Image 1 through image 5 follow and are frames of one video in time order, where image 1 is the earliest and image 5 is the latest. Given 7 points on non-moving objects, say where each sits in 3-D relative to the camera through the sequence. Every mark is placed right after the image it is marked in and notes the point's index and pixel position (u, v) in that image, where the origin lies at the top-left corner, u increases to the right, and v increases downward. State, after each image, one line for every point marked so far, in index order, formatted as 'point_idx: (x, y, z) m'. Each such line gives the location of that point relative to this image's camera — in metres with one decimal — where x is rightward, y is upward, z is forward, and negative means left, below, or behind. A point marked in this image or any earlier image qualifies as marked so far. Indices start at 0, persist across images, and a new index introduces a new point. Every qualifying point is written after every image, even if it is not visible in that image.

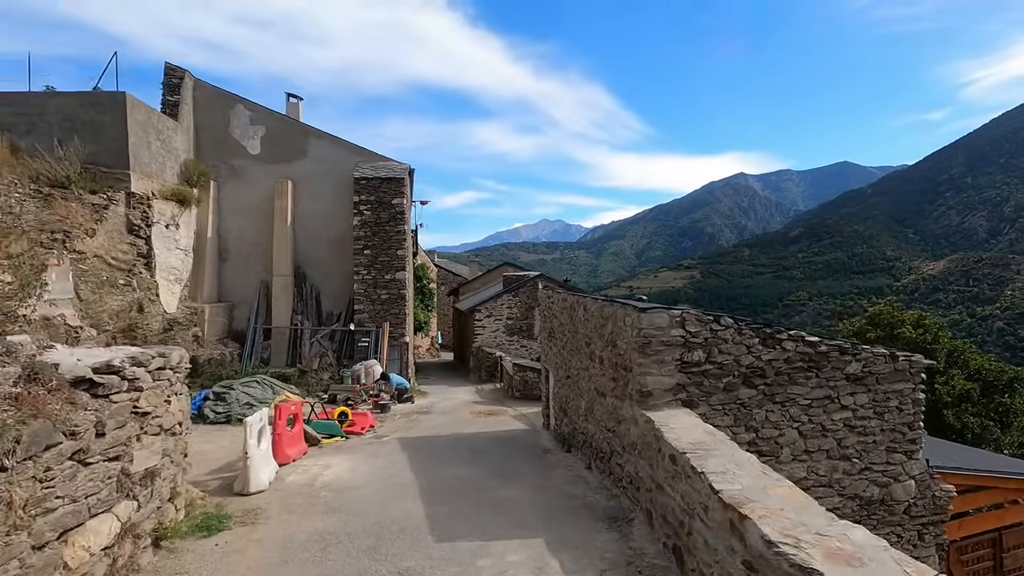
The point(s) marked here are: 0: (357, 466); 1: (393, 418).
0: (-1.8, -2.1, +6.3) m
1: (-2.4, -2.6, +10.6) m
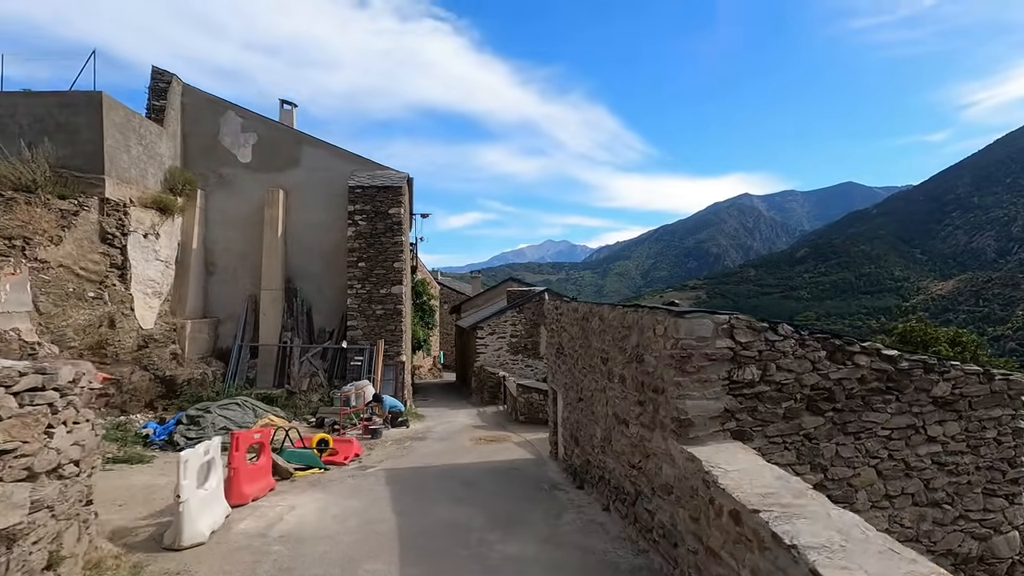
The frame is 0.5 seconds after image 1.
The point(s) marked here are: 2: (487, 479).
0: (-1.8, -2.2, +5.3) m
1: (-2.3, -2.8, +9.5) m
2: (-0.3, -2.5, +7.0) m
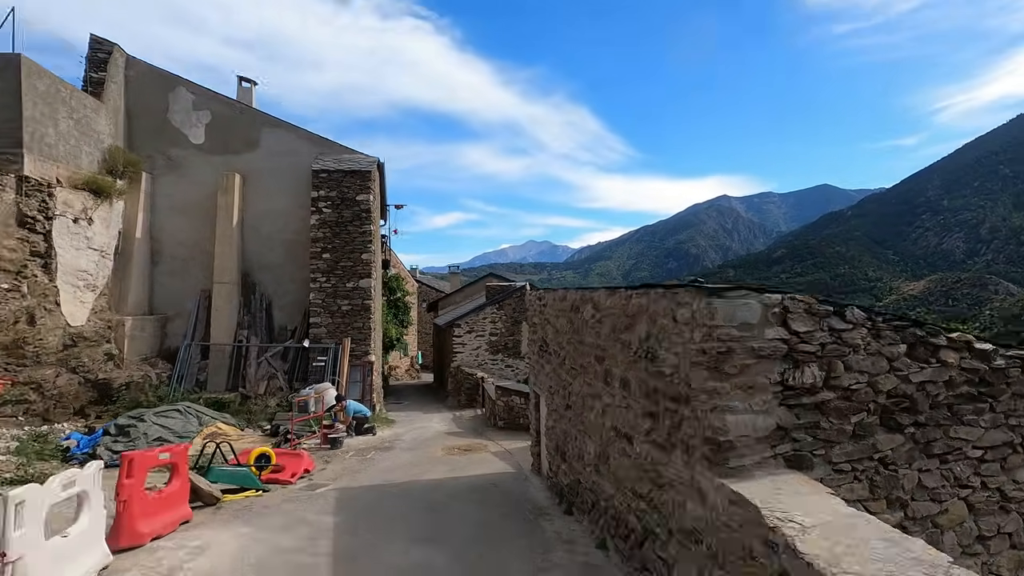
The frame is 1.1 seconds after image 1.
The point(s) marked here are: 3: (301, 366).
0: (-2.0, -2.0, +4.2) m
1: (-2.7, -2.6, +8.4) m
2: (-0.6, -2.4, +6.0) m
3: (-4.9, -1.8, +12.6) m
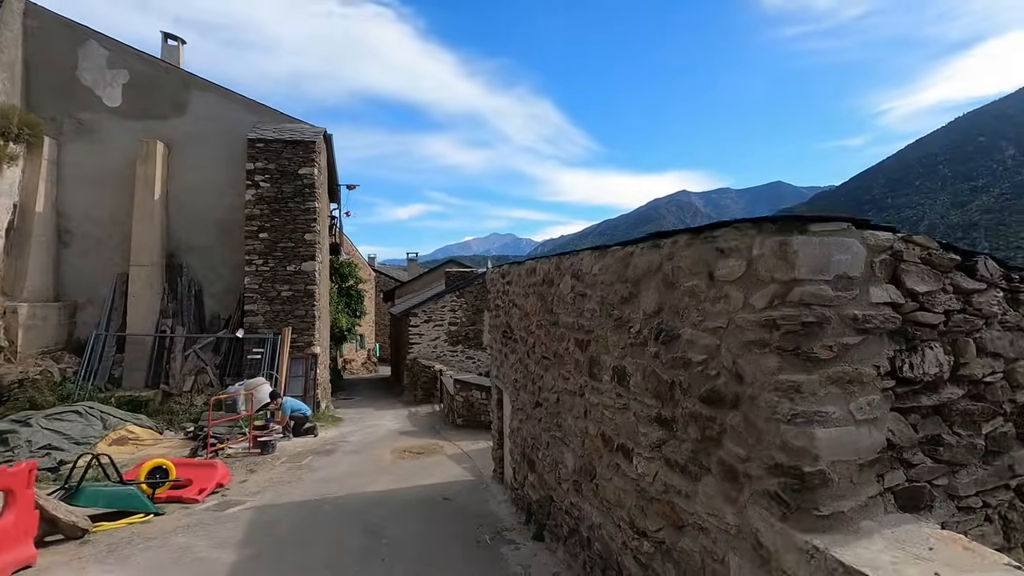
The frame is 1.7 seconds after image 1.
0: (-2.3, -1.8, +3.0) m
1: (-3.2, -2.4, +7.1) m
2: (-1.0, -2.1, +4.9) m
3: (-5.8, -1.5, +11.2) m
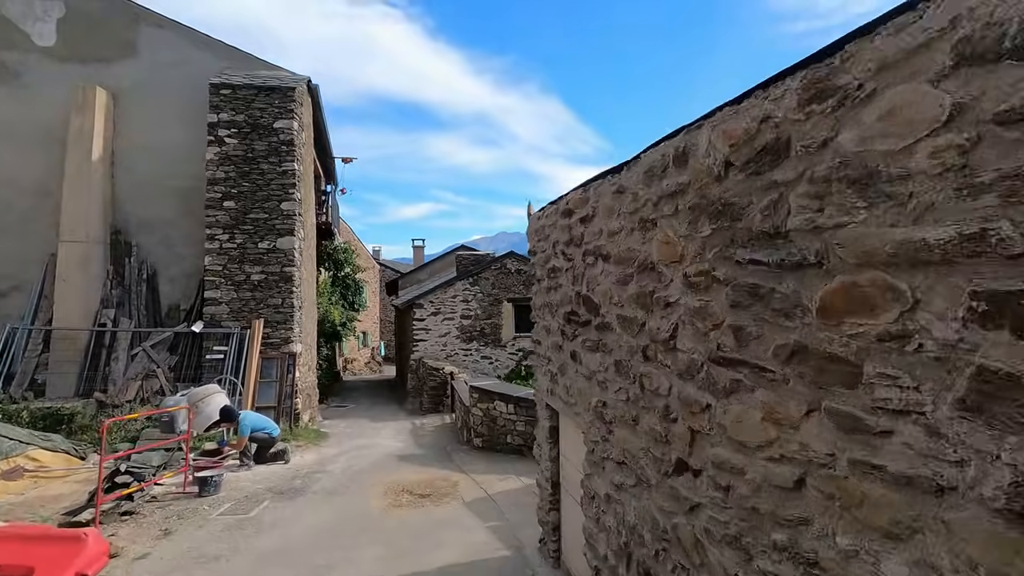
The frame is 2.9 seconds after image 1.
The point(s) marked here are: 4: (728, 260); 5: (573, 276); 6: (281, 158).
0: (-1.9, -1.5, +0.7) m
1: (-2.8, -2.1, +4.8) m
2: (-0.6, -1.8, +2.5) m
3: (-5.3, -1.2, +8.9) m
4: (+0.6, +0.1, +1.5) m
5: (+0.3, +0.1, +3.0) m
6: (-4.0, +2.2, +9.3) m
